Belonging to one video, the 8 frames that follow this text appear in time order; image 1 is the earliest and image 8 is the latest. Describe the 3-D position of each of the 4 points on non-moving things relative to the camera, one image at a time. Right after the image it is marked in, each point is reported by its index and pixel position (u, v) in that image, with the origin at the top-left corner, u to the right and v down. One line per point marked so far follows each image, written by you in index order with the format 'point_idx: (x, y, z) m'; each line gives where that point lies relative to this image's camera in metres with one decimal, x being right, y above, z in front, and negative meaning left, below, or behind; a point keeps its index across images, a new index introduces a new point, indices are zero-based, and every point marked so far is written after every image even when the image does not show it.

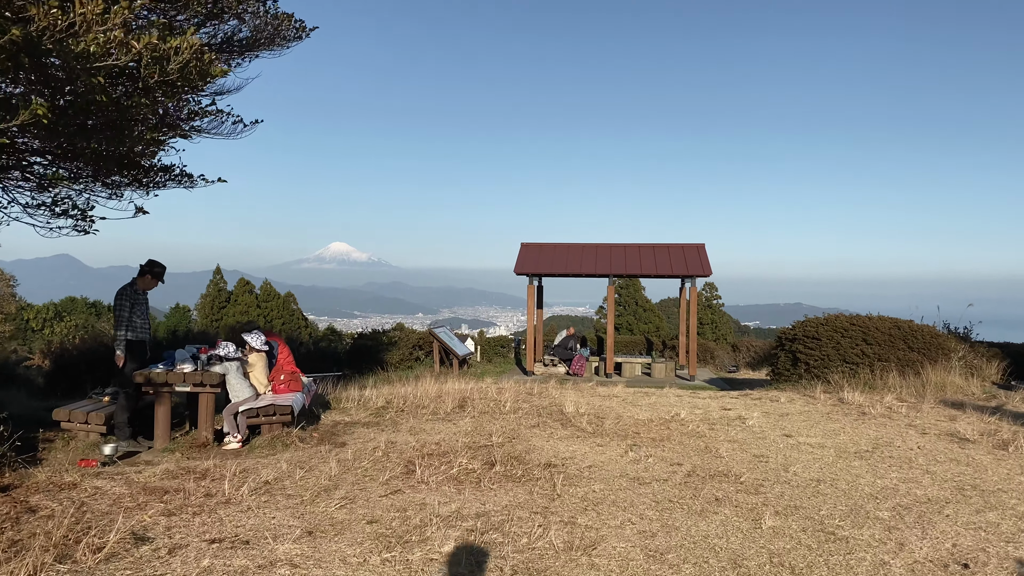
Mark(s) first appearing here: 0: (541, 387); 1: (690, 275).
0: (+0.6, -1.8, +11.7) m
1: (+4.8, +0.4, +17.4) m
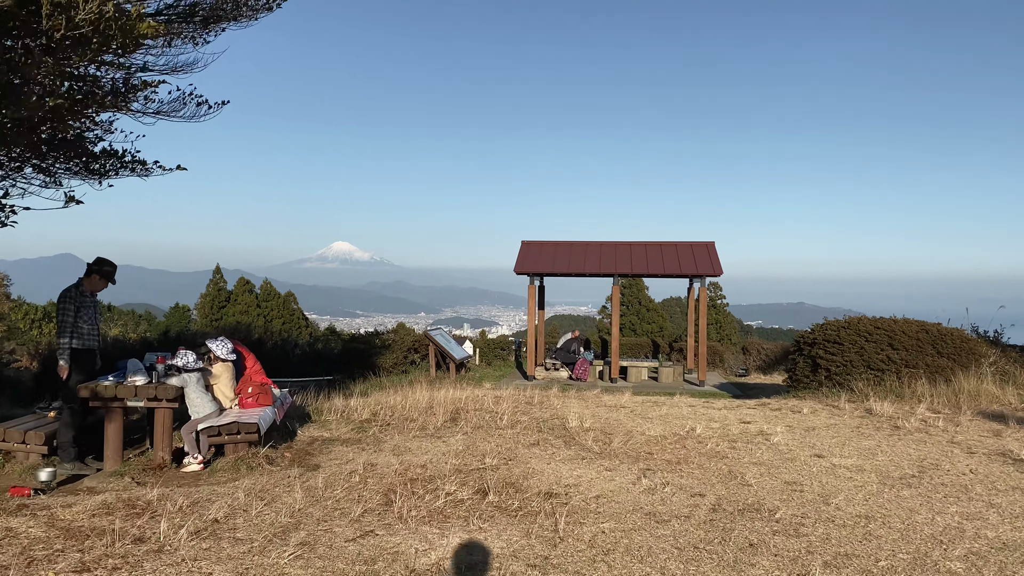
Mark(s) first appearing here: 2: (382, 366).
0: (+0.5, -1.8, +10.9) m
1: (+4.8, +0.4, +16.5) m
2: (-2.9, -1.8, +14.2) m
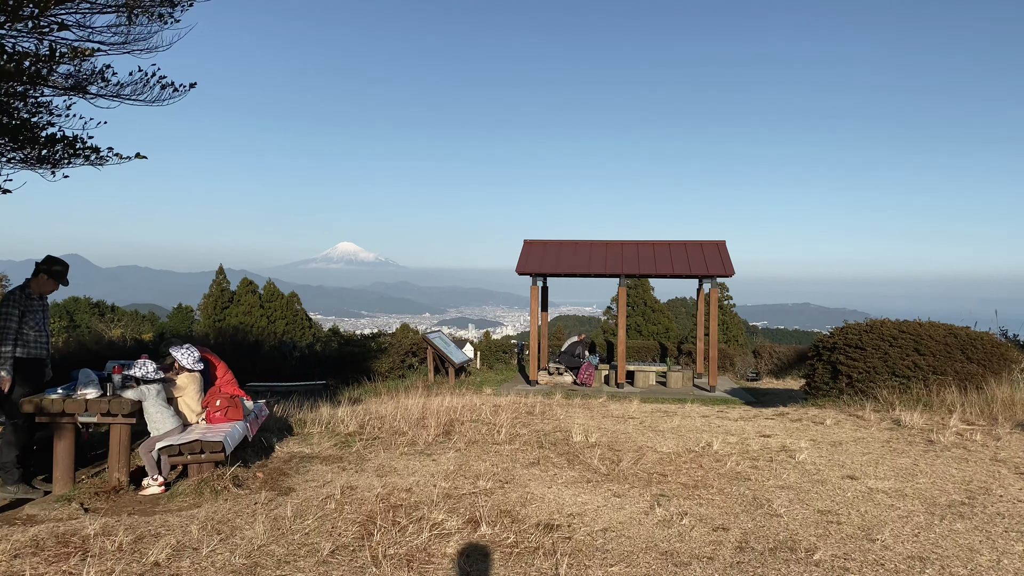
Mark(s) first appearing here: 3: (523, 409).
0: (+0.5, -1.8, +10.3) m
1: (+4.9, +0.3, +15.8) m
2: (-2.8, -1.8, +13.6) m
3: (+0.2, -1.7, +9.2) m
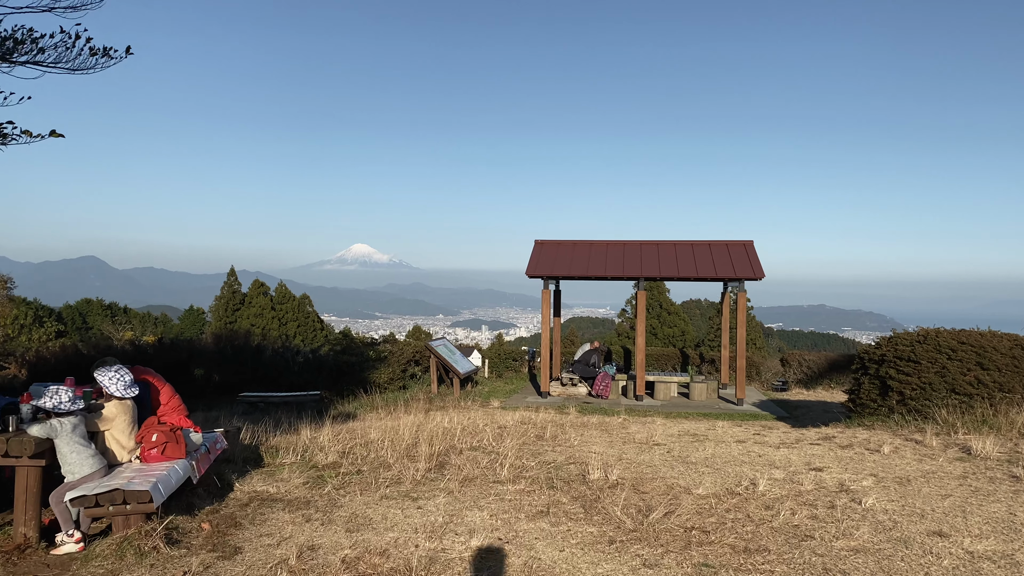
0: (+0.7, -1.9, +9.2) m
1: (+5.1, +0.3, +14.6) m
2: (-2.7, -1.9, +12.5) m
3: (+0.2, -1.8, +8.1) m
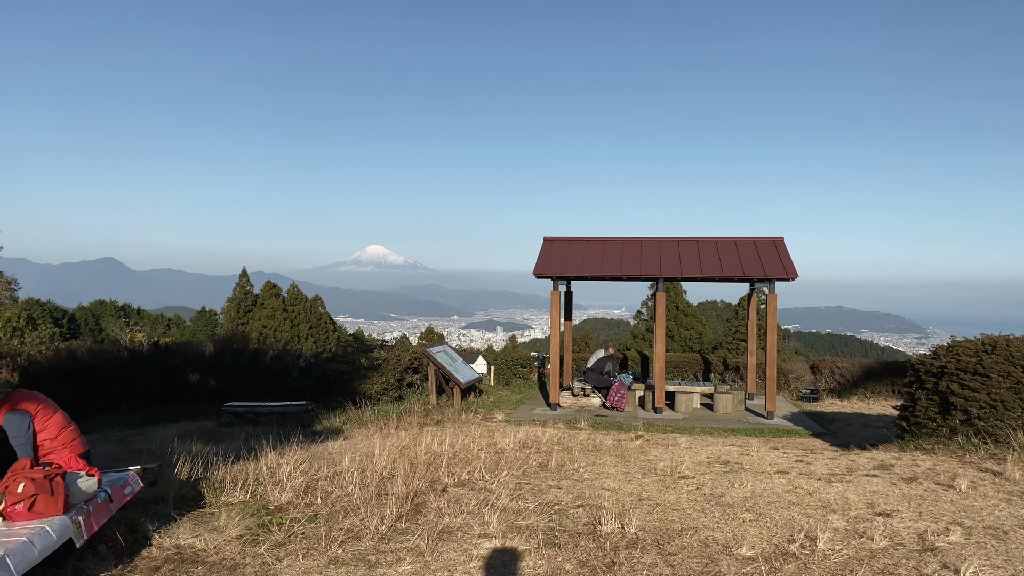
0: (+0.7, -1.9, +7.9) m
1: (+5.2, +0.2, +13.3) m
2: (-2.6, -1.9, +11.4) m
3: (+0.2, -1.8, +6.9) m
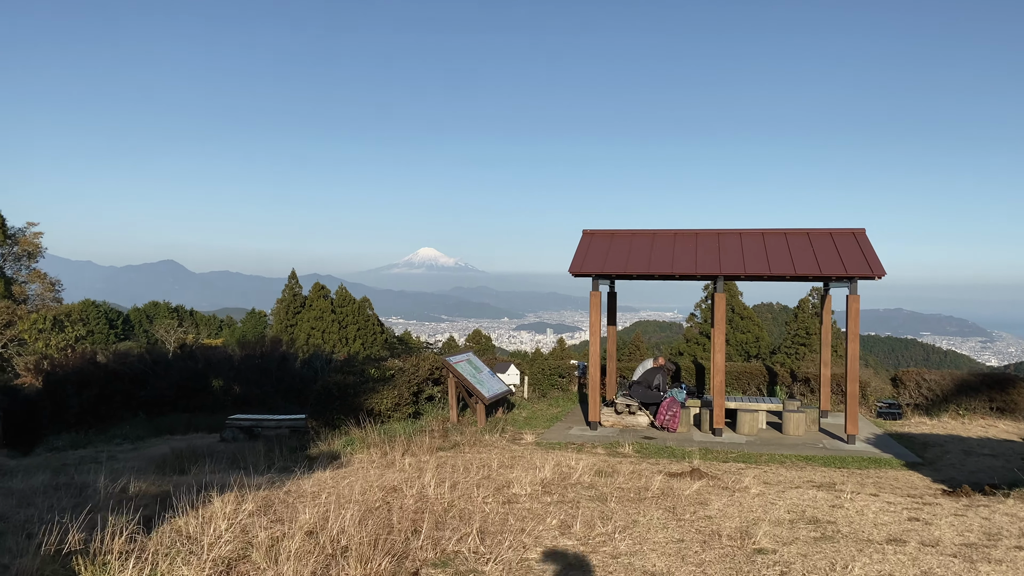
0: (+0.9, -1.9, +6.2) m
1: (+5.8, +0.2, +11.2) m
2: (-2.1, -1.9, +9.9) m
3: (+0.4, -1.8, +5.2) m
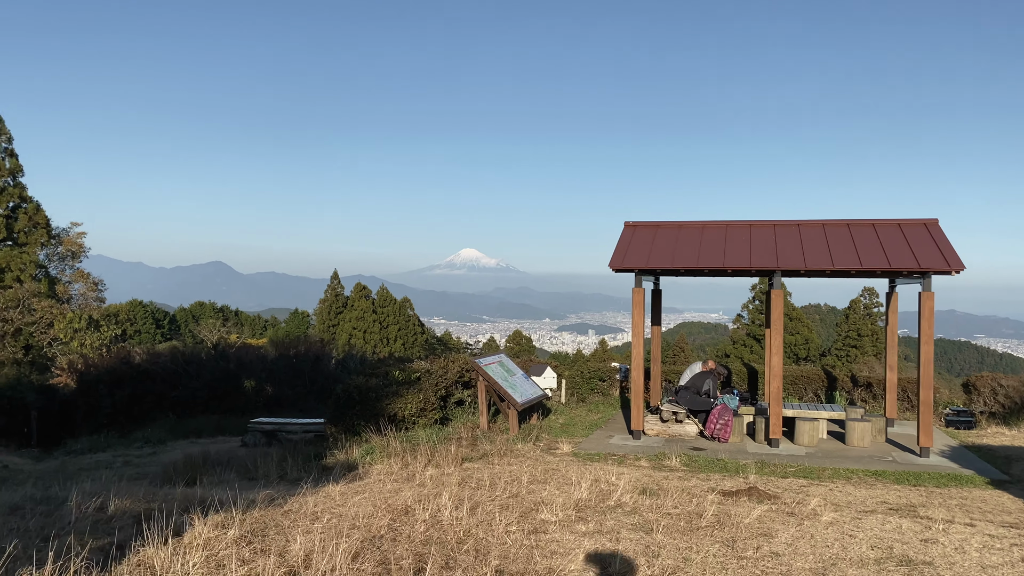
0: (+1.1, -1.9, +5.4) m
1: (+6.4, +0.3, +10.1) m
2: (-1.6, -1.8, +9.2) m
3: (+0.5, -1.8, +4.4) m
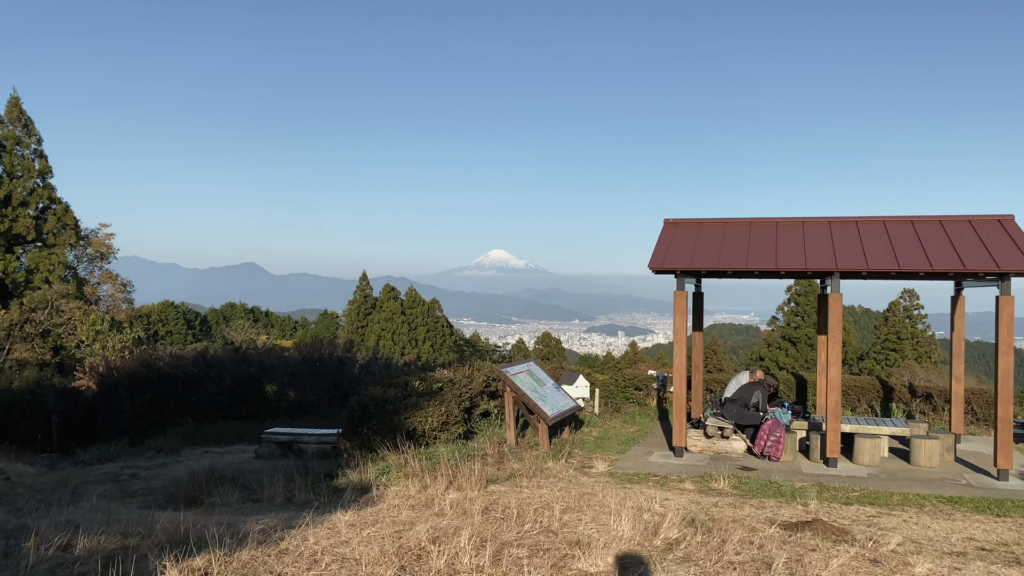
0: (+1.3, -1.9, +4.5) m
1: (+6.8, +0.2, +9.0) m
2: (-1.2, -1.9, +8.5) m
3: (+0.7, -1.8, +3.6) m
